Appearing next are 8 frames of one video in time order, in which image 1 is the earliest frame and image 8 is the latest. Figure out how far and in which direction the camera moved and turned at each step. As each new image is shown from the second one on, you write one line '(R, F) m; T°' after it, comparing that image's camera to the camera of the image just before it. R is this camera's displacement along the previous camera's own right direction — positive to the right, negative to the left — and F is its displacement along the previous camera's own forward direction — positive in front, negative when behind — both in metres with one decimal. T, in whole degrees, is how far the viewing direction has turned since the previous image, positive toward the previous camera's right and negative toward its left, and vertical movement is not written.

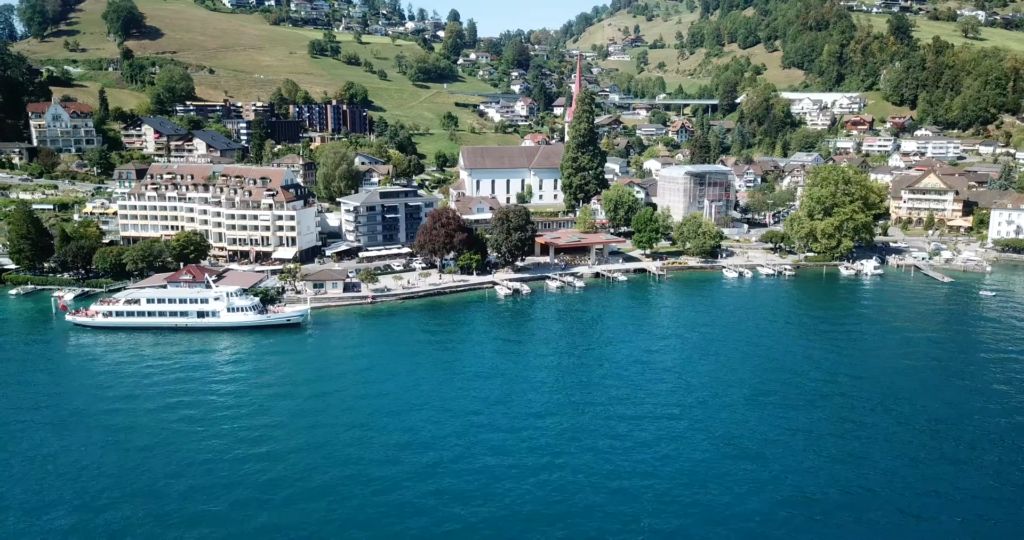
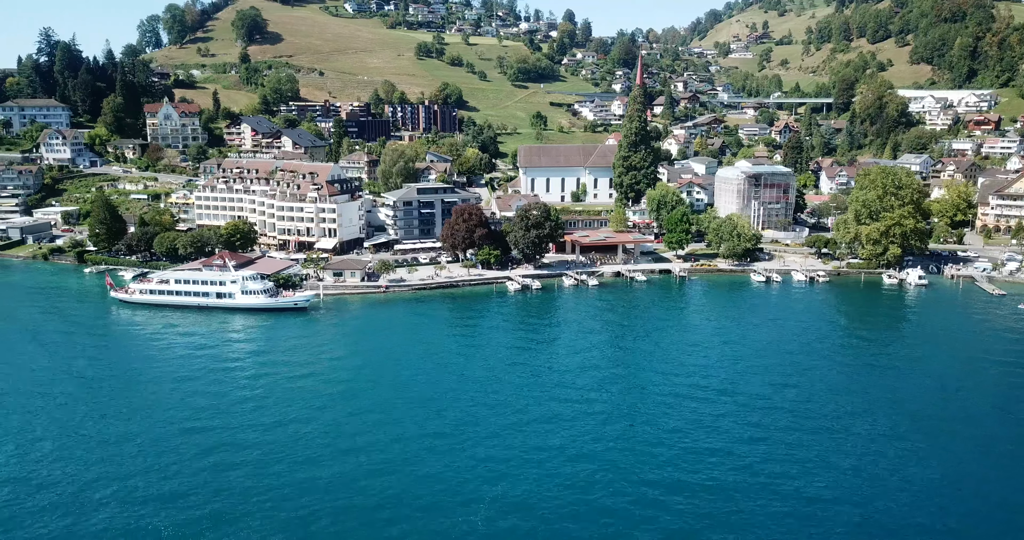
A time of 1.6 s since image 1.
(+3.6, -0.1) m; -10°
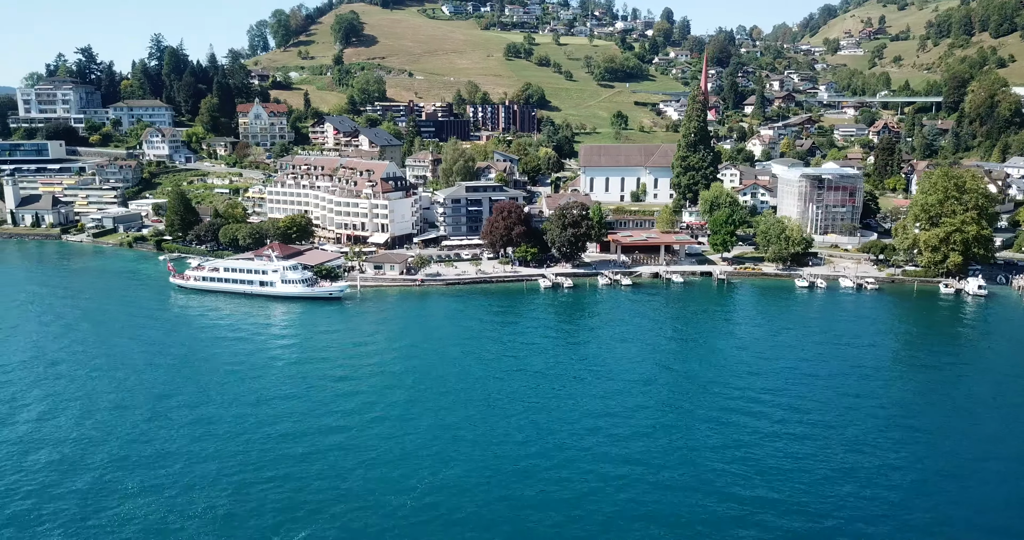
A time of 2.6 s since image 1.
(+2.2, -0.2) m; -8°
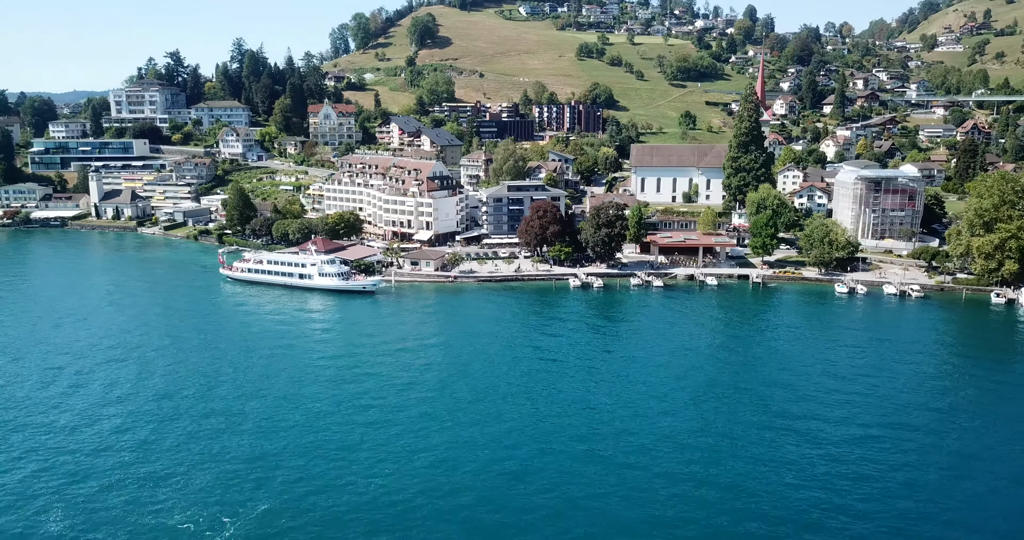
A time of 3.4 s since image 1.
(+1.6, -0.2) m; -6°
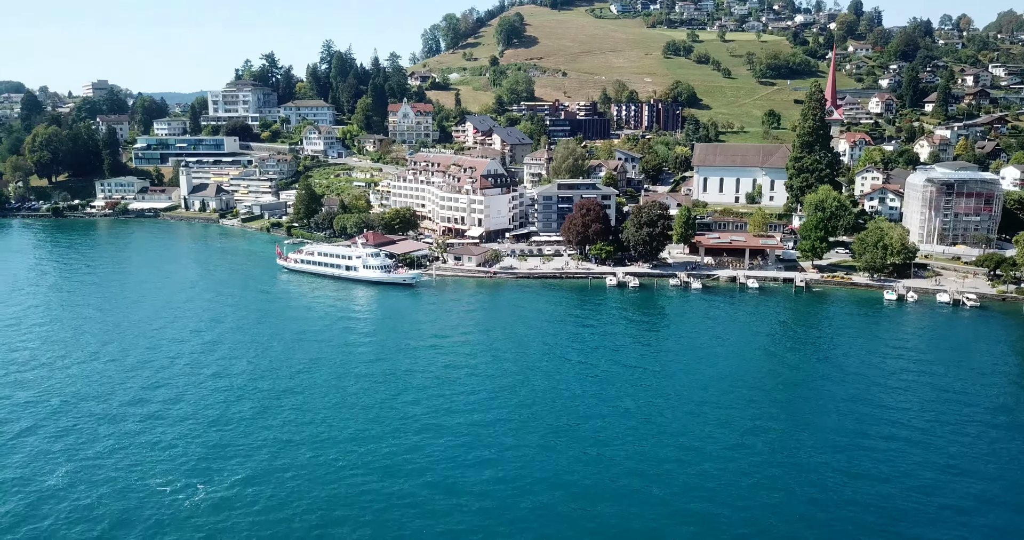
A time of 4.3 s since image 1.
(+1.9, -0.2) m; -7°
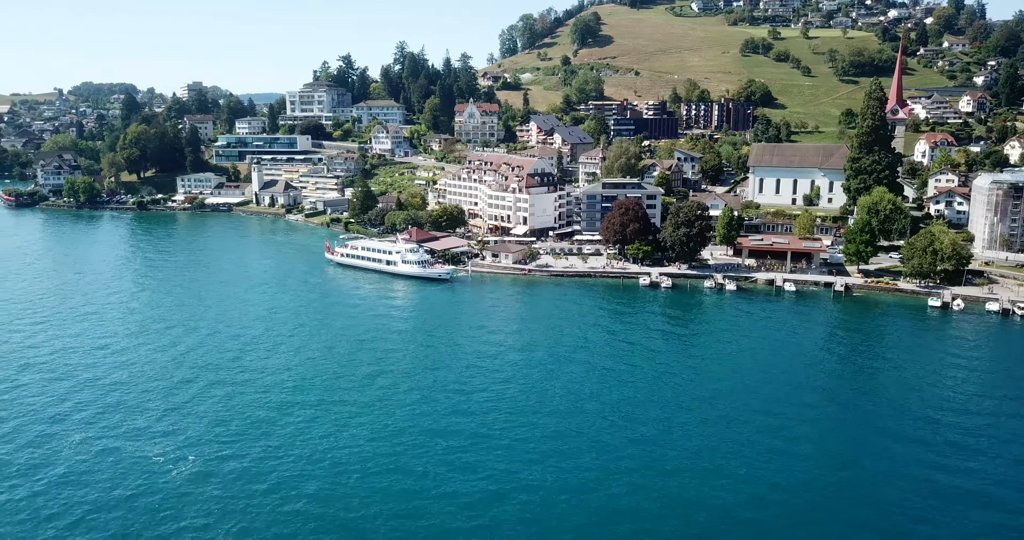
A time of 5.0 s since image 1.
(+1.6, -0.2) m; -6°
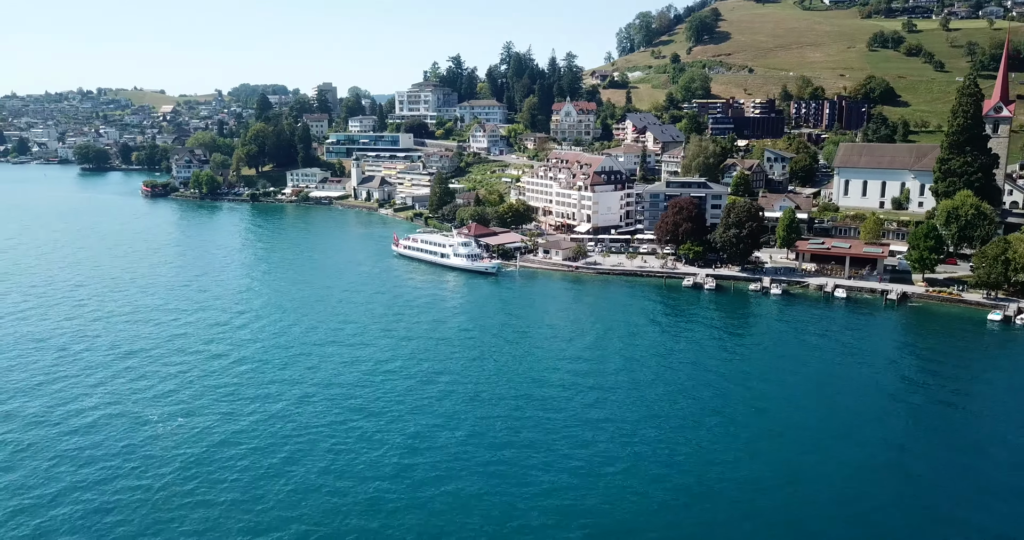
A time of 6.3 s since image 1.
(+2.7, -0.2) m; -10°
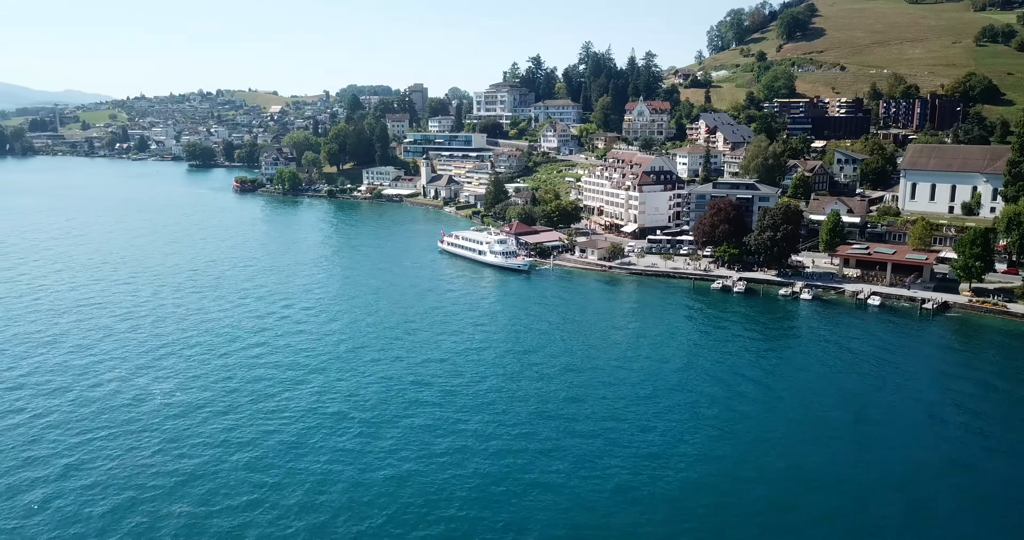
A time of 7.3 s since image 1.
(+2.2, -0.2) m; -8°
